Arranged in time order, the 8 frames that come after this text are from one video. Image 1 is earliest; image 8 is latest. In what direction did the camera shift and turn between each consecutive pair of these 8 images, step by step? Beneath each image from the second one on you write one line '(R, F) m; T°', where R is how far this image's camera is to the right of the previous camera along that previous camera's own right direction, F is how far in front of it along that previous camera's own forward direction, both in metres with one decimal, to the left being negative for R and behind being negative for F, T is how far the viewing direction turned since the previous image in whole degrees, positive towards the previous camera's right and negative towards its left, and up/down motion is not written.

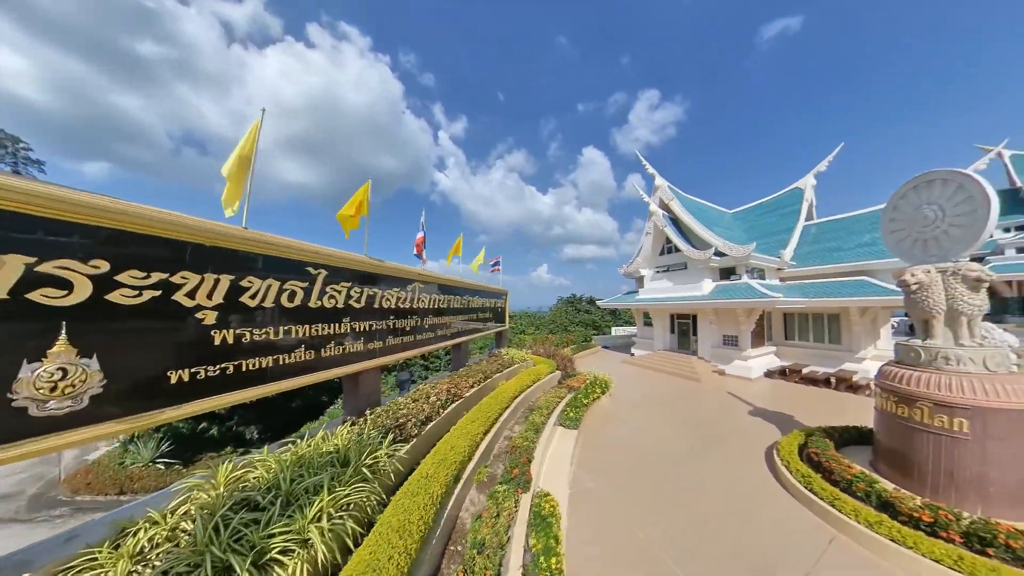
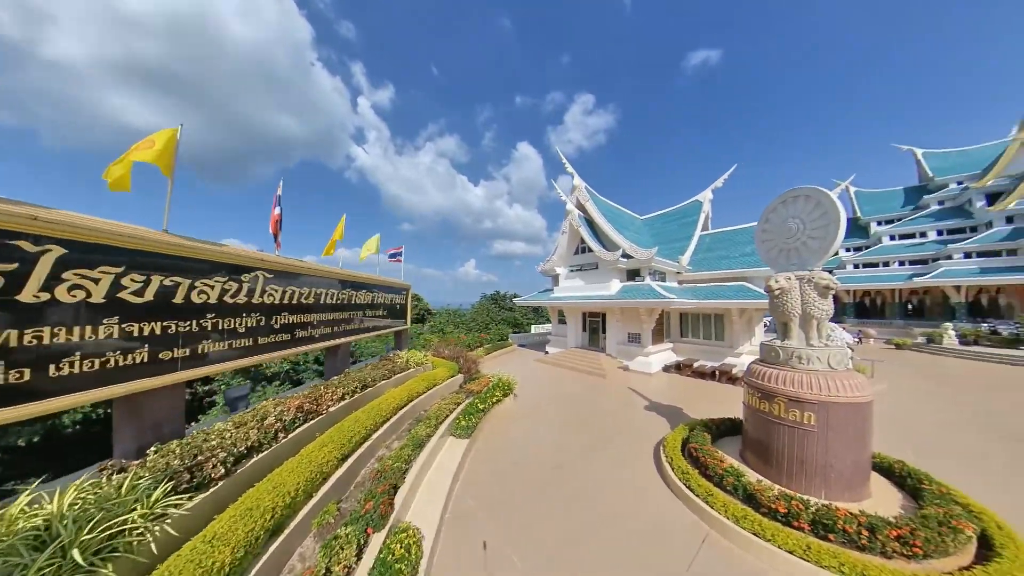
(+0.7, +0.5) m; +11°
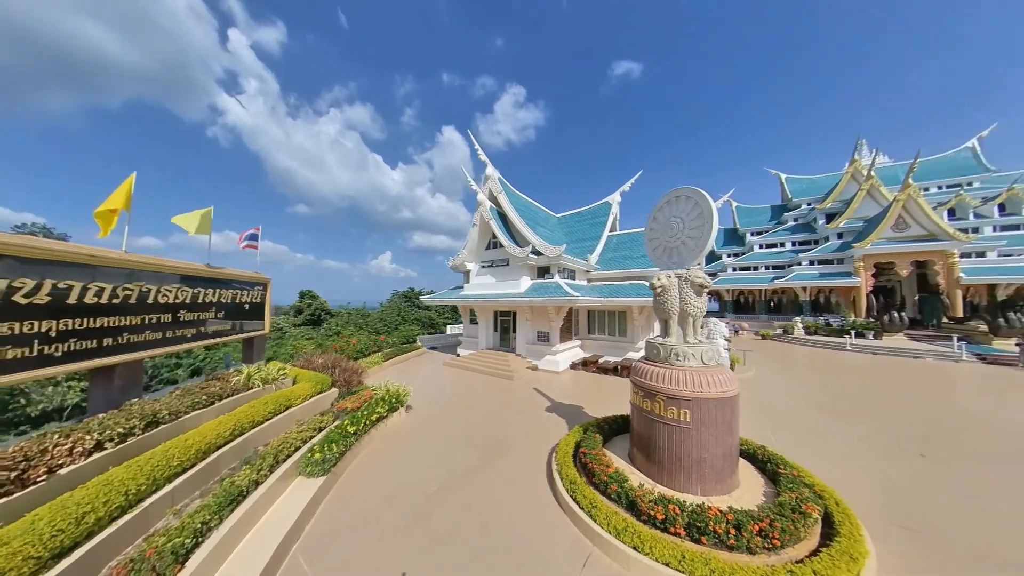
(+0.8, +0.6) m; +12°
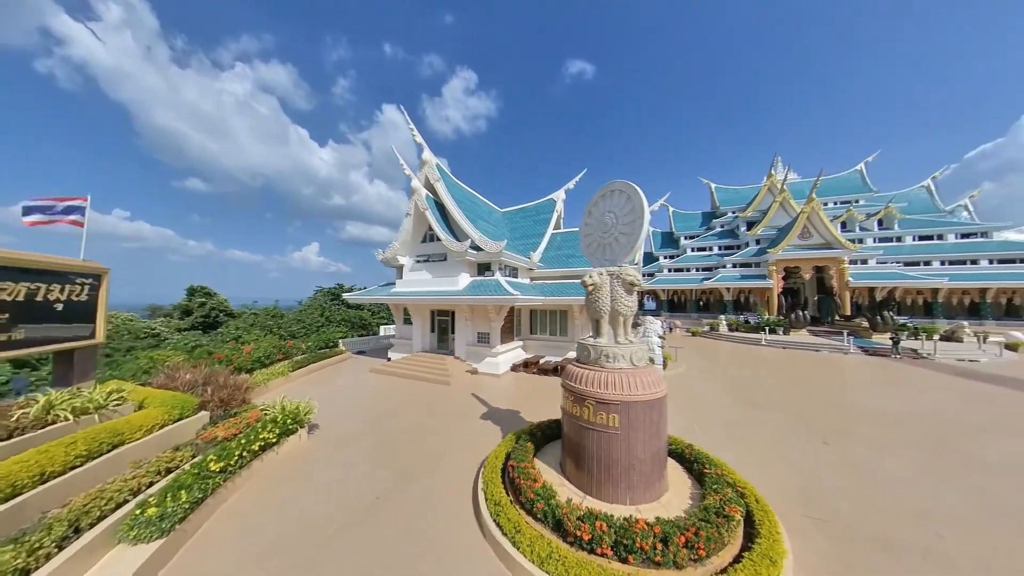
(+0.4, +0.5) m; +8°
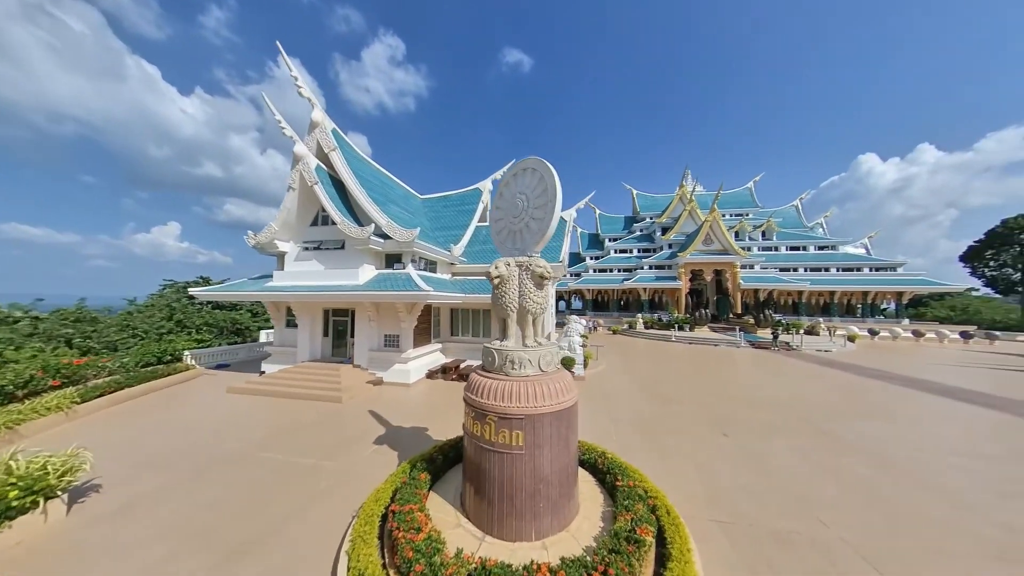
(+0.5, +0.8) m; +11°
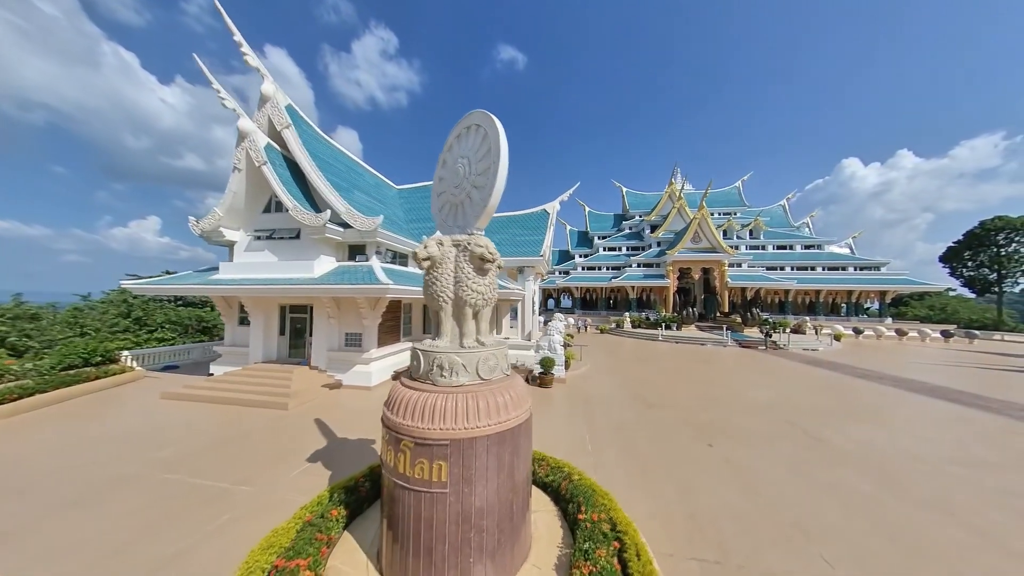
(+0.5, +0.8) m; +2°
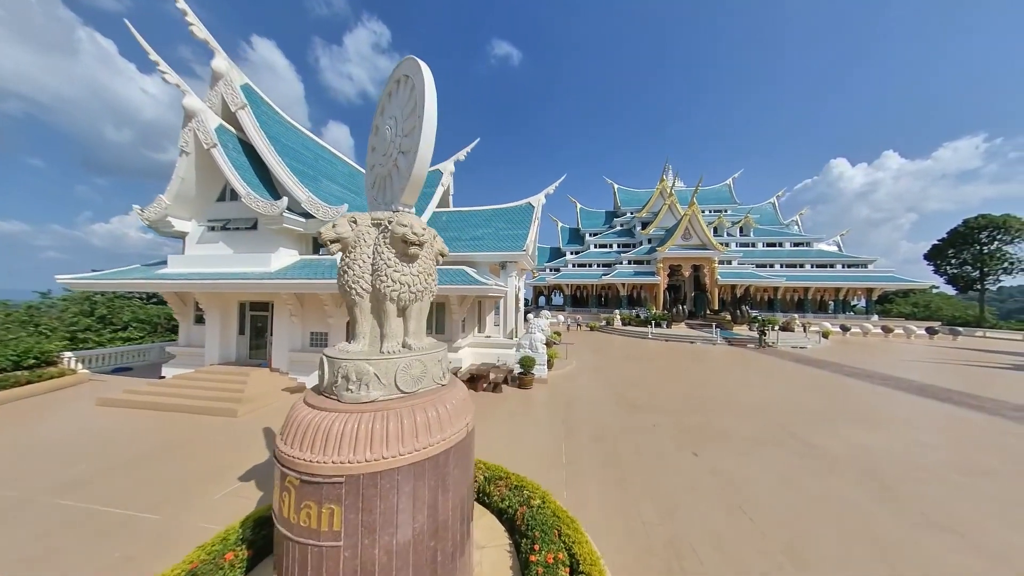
(+0.4, +0.5) m; +1°
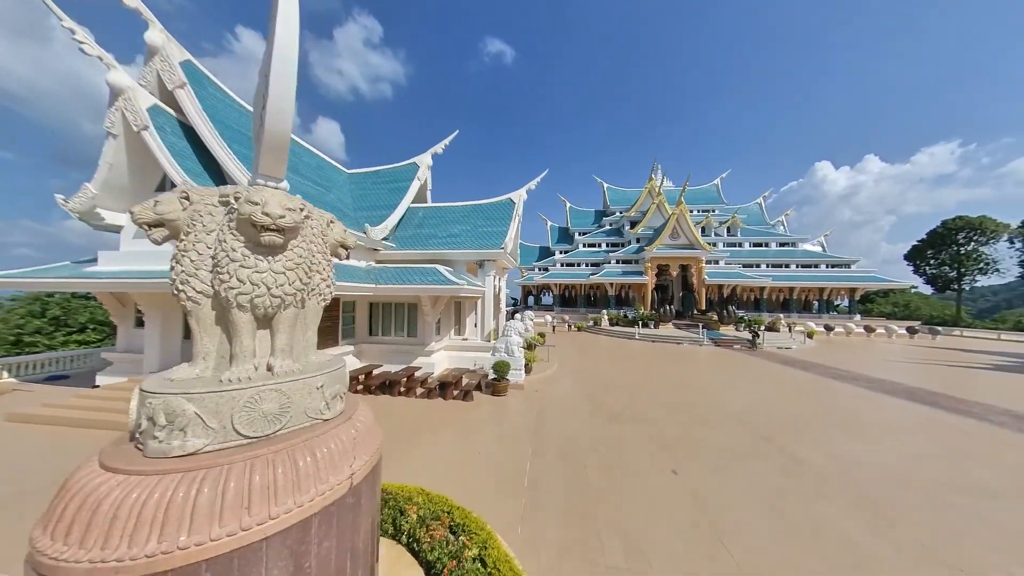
(+0.5, +0.6) m; +1°
